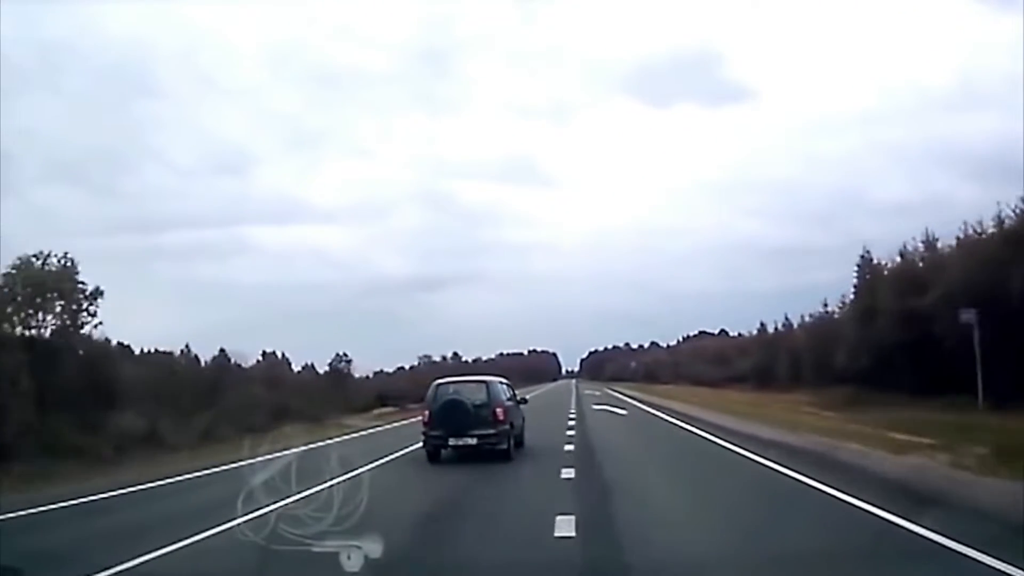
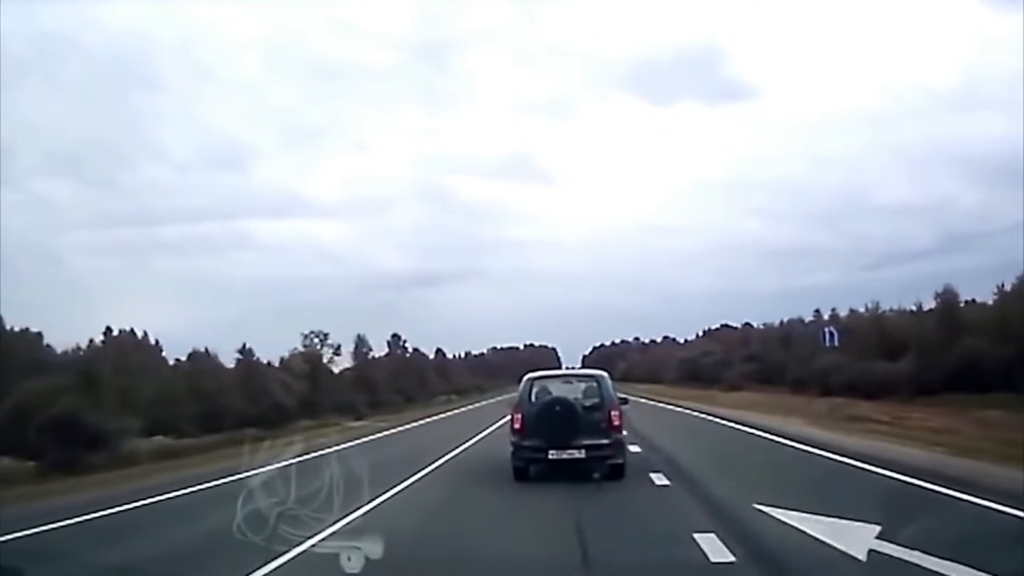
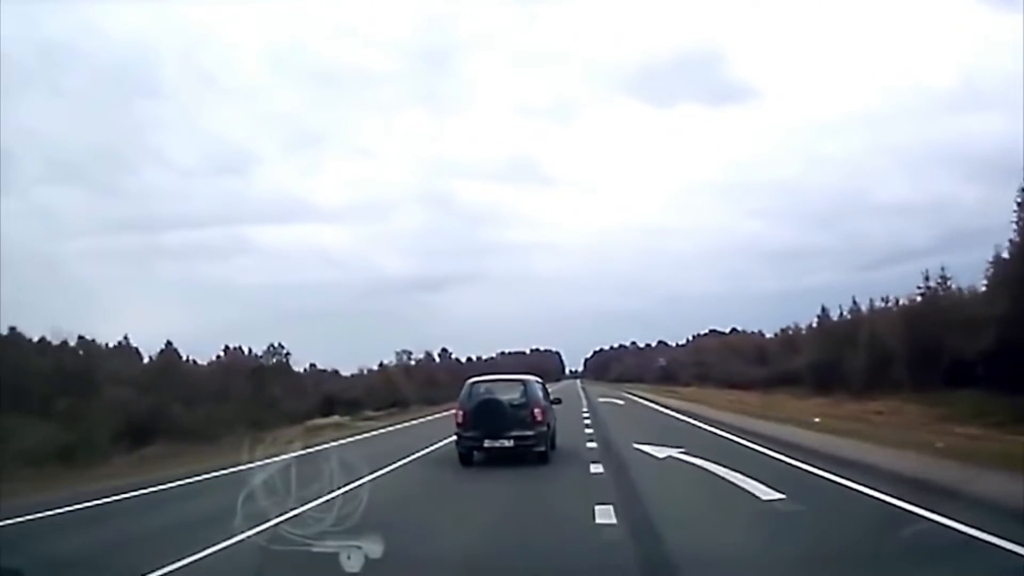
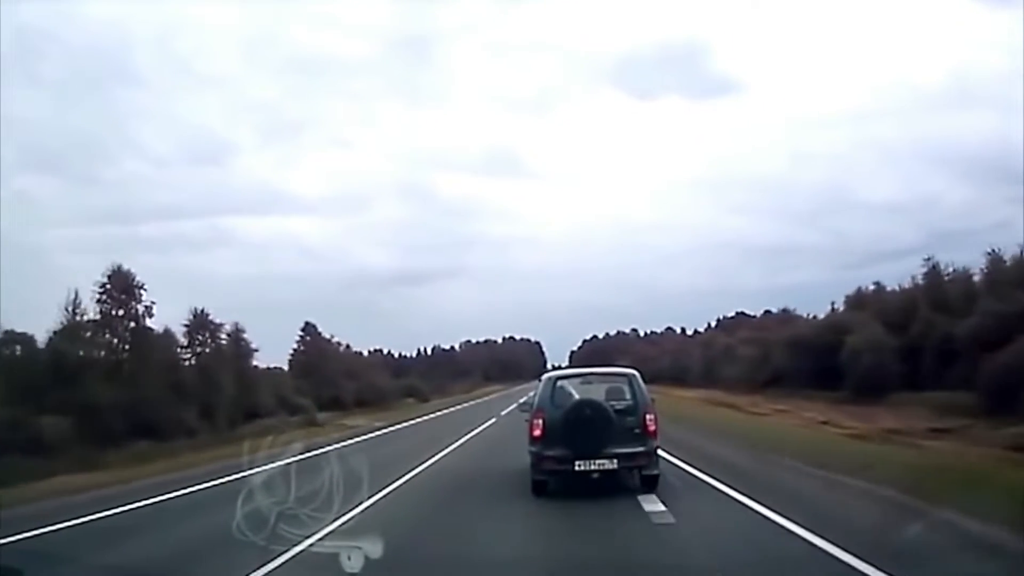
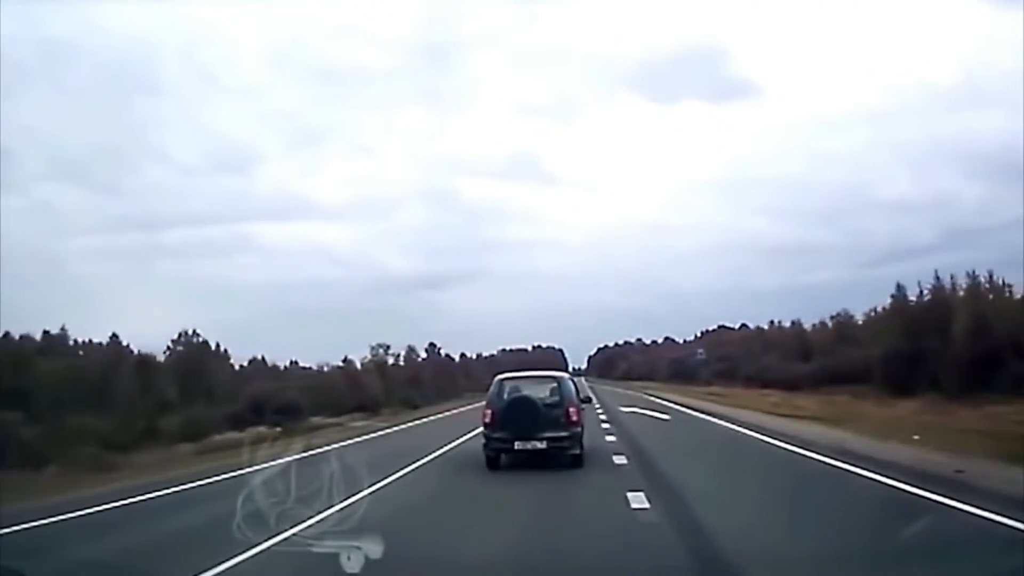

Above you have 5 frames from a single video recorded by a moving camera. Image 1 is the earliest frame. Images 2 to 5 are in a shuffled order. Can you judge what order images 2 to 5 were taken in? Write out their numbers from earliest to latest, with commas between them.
3, 5, 2, 4
